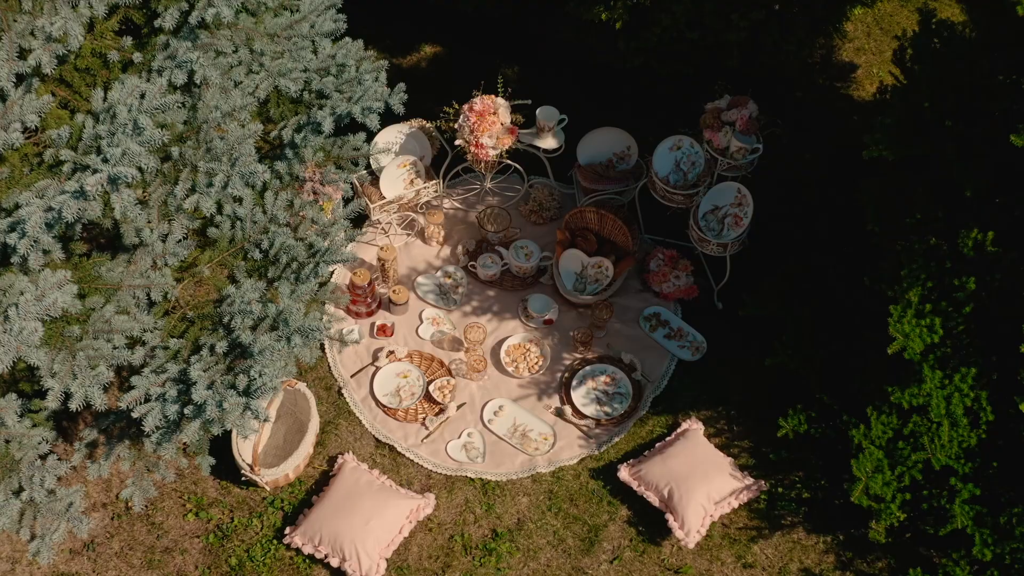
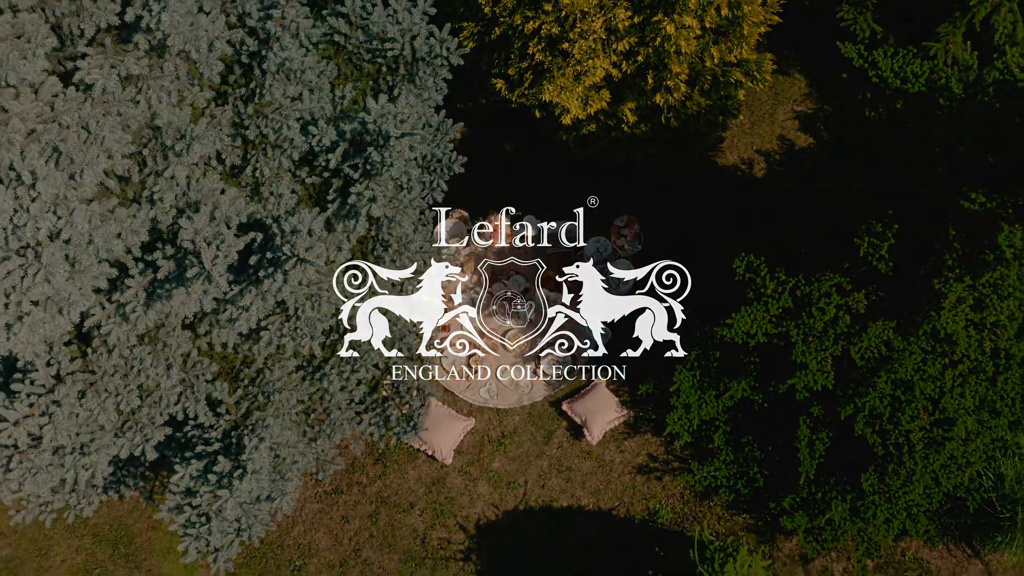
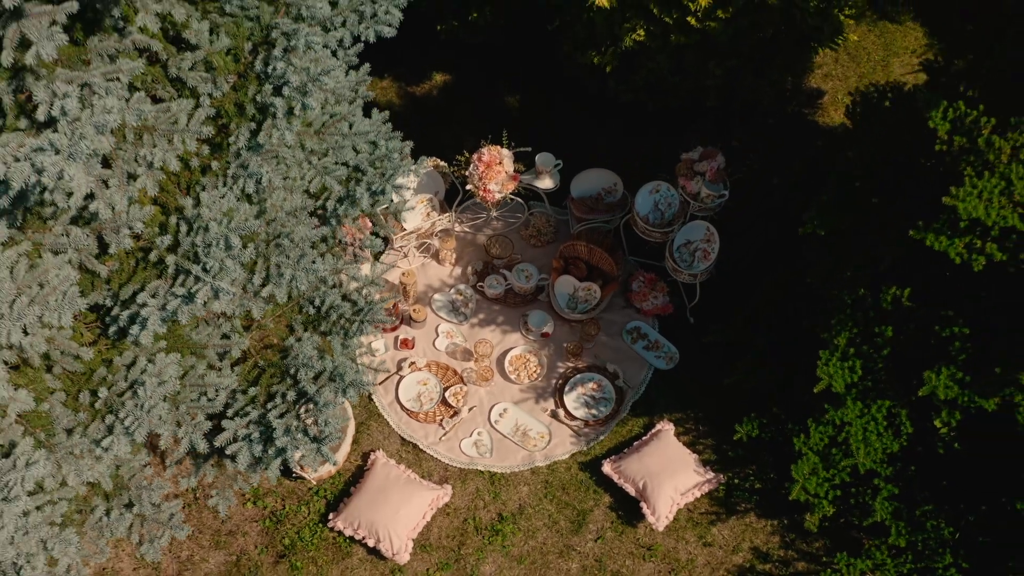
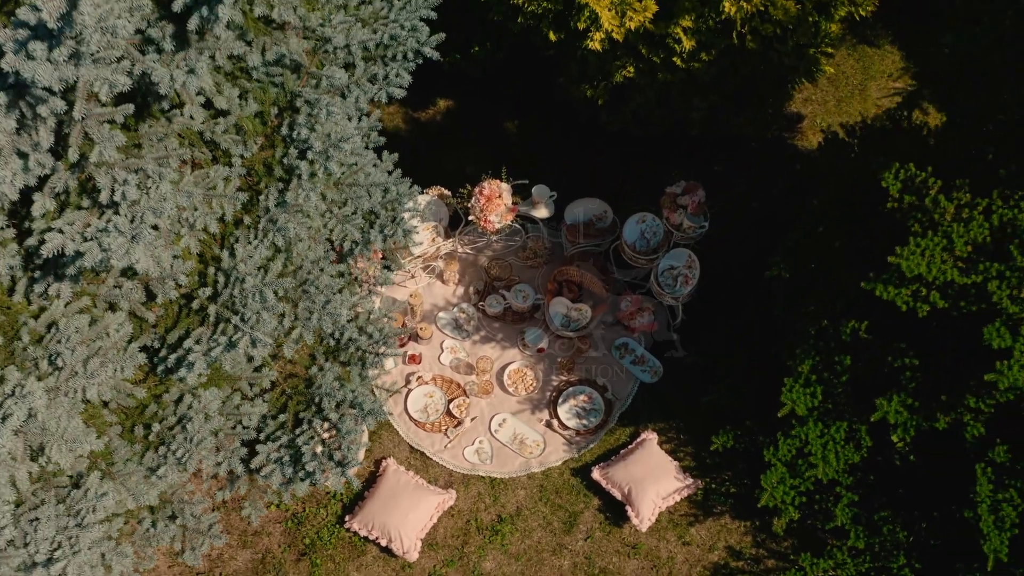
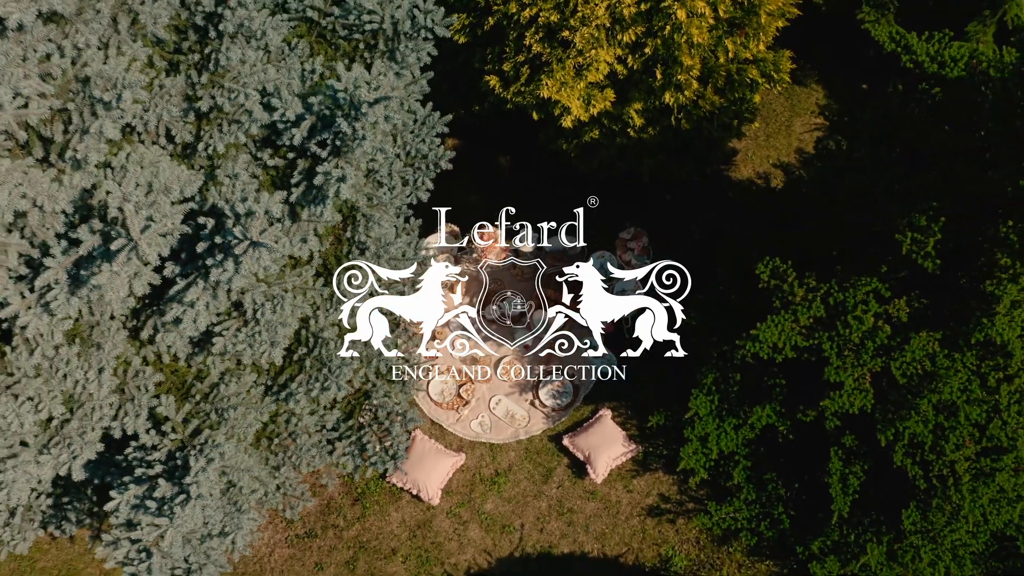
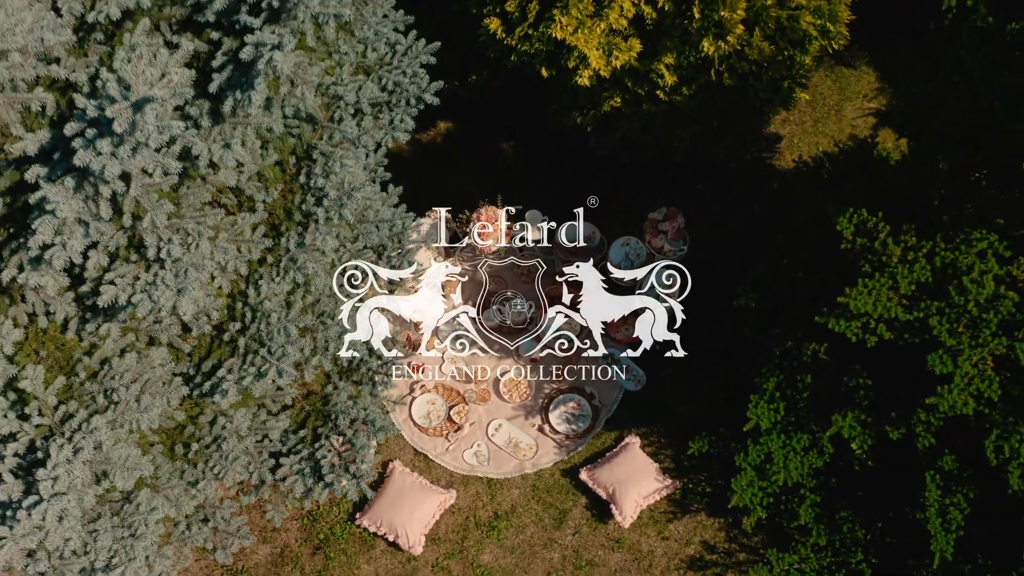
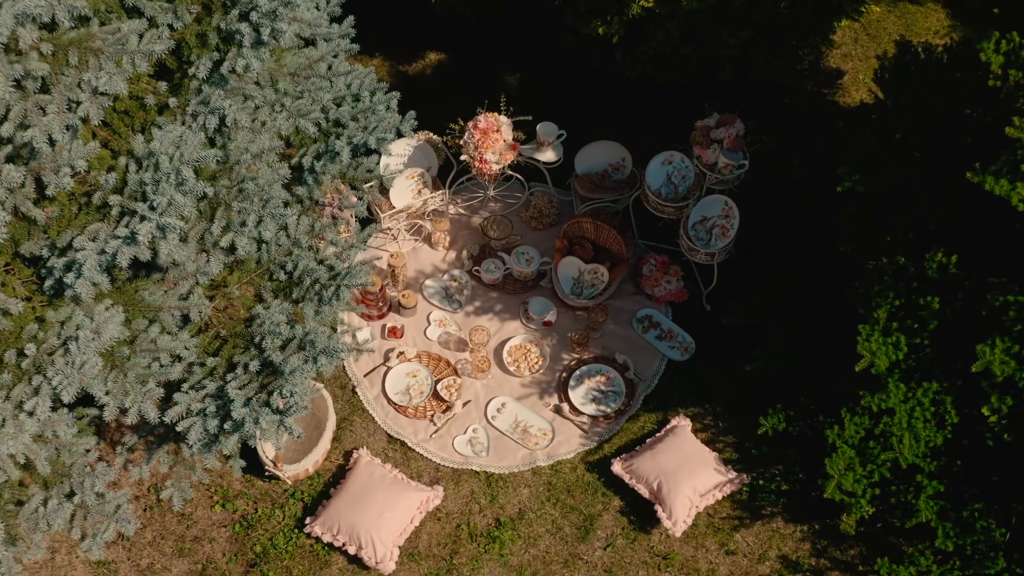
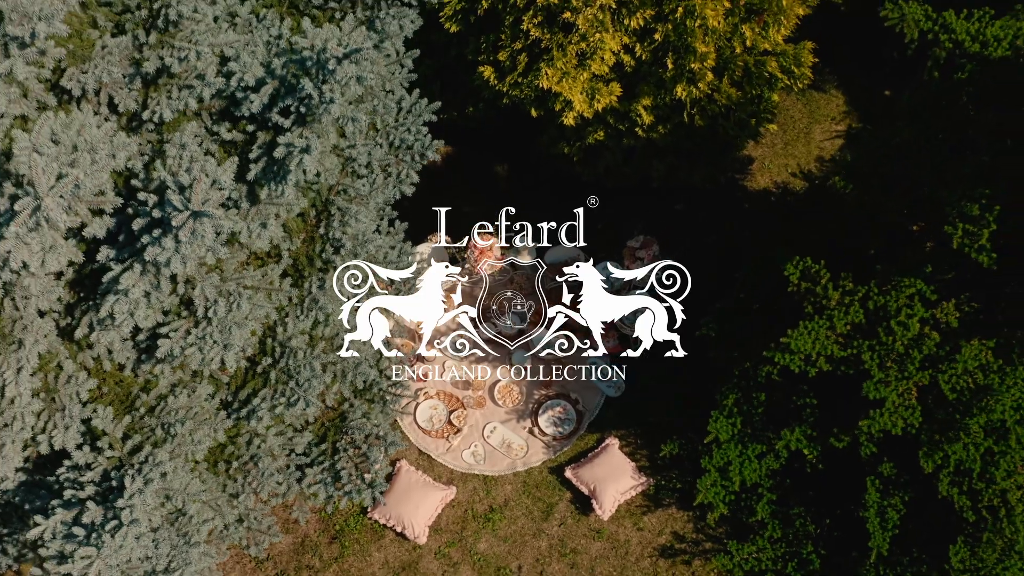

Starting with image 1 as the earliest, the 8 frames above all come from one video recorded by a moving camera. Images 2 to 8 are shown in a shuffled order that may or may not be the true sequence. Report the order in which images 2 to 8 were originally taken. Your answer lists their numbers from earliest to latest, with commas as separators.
7, 3, 4, 6, 8, 5, 2
